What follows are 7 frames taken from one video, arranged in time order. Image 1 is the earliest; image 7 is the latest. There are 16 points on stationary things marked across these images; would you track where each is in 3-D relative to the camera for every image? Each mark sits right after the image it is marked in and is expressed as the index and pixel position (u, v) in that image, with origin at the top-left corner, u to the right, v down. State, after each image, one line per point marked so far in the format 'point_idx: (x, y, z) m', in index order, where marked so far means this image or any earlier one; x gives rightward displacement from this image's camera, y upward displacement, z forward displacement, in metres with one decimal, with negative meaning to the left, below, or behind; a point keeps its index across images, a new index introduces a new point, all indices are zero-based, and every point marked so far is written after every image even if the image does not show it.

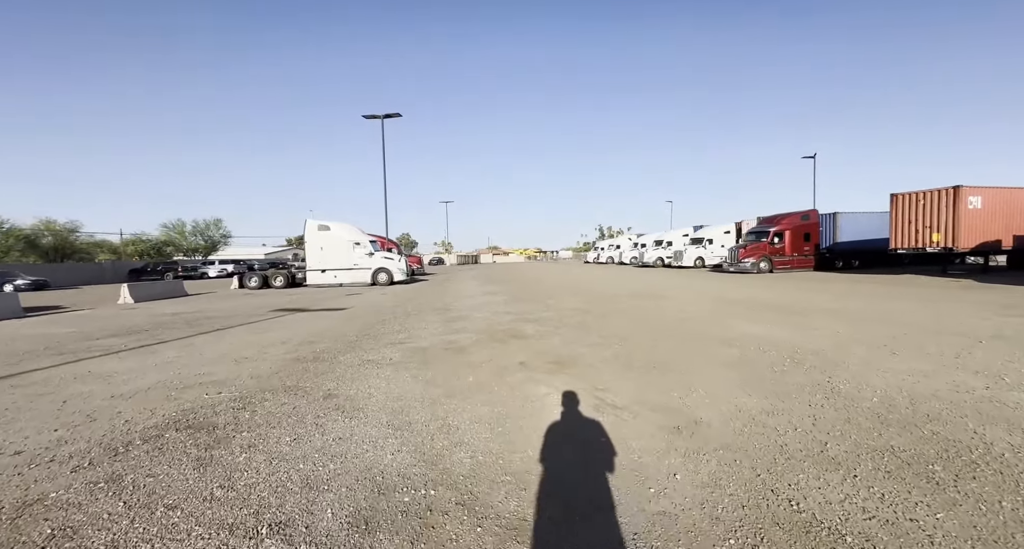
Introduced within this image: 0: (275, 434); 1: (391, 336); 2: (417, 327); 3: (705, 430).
0: (-1.9, -1.3, +3.8) m
1: (-2.2, -1.1, +8.7) m
2: (-1.9, -1.1, +9.9) m
3: (+1.5, -1.2, +3.6) m
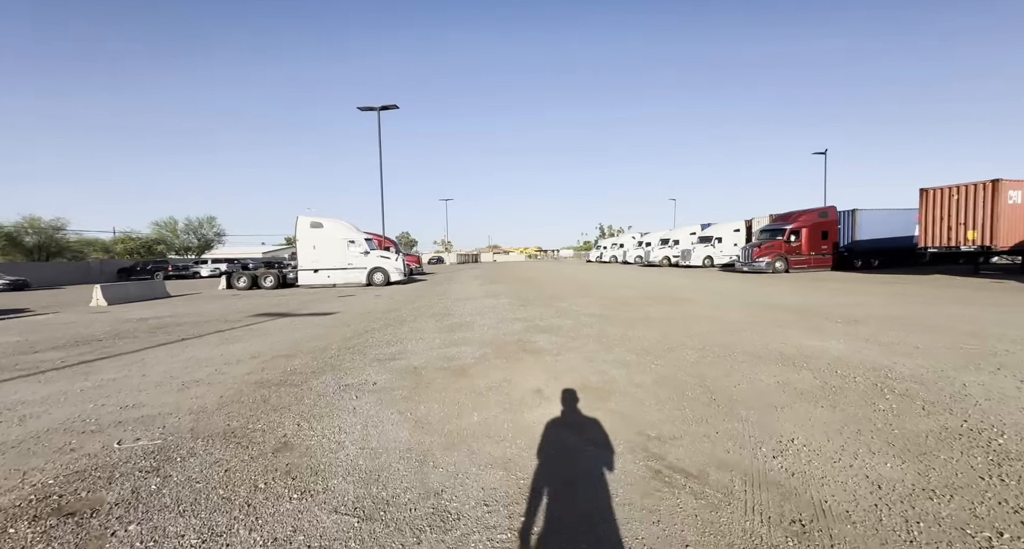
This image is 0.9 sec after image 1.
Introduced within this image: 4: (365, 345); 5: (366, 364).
0: (-1.7, -1.3, +2.5) m
1: (-2.0, -1.2, +7.4) m
2: (-1.8, -1.1, +8.5) m
3: (+1.6, -1.2, +2.3) m
4: (-2.4, -1.2, +7.9) m
5: (-2.0, -1.2, +6.5) m
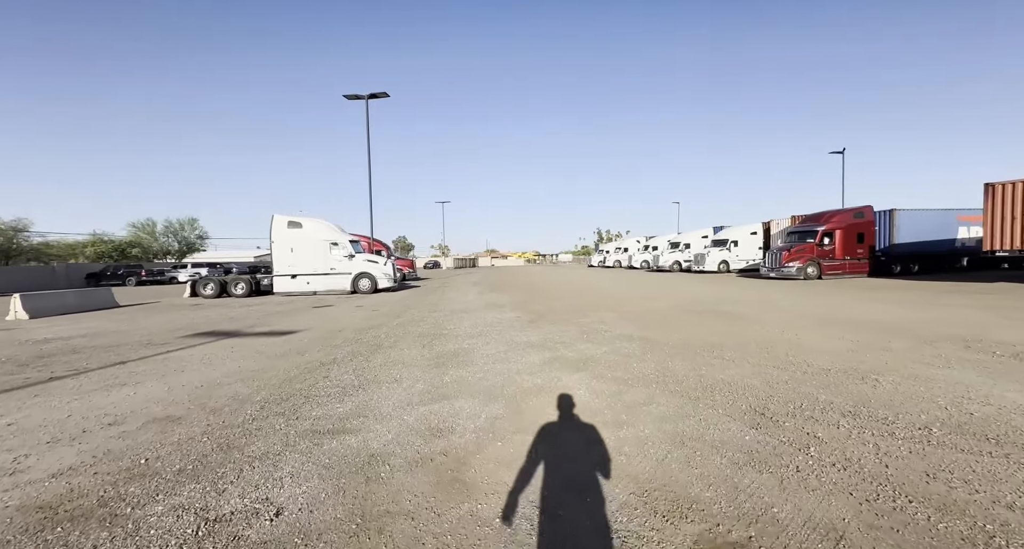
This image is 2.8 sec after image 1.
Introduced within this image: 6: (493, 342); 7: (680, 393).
0: (-1.5, -1.4, -0.3) m
1: (-1.8, -1.3, +4.7) m
2: (-1.5, -1.3, +5.8) m
3: (+1.9, -1.3, -0.4) m
4: (-2.2, -1.3, +5.2) m
5: (-1.7, -1.3, +3.8) m
6: (-0.3, -1.2, +8.3) m
7: (+1.7, -1.2, +4.7) m
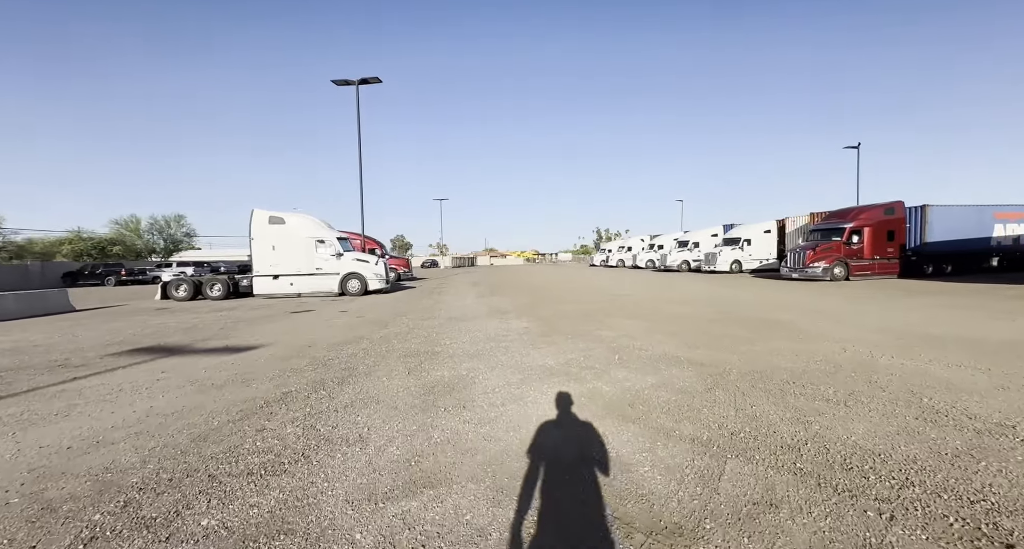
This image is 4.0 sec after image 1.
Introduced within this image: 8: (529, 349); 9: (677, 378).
0: (-1.3, -1.5, -2.1) m
1: (-1.6, -1.4, +2.8) m
2: (-1.4, -1.3, +3.9) m
3: (+2.0, -1.4, -2.3) m
4: (-2.0, -1.3, +3.3) m
5: (-1.6, -1.4, +1.9) m
6: (-0.2, -1.2, +6.4) m
7: (+1.9, -1.3, +2.8) m
8: (+0.2, -1.2, +7.6) m
9: (+1.9, -1.2, +5.4) m
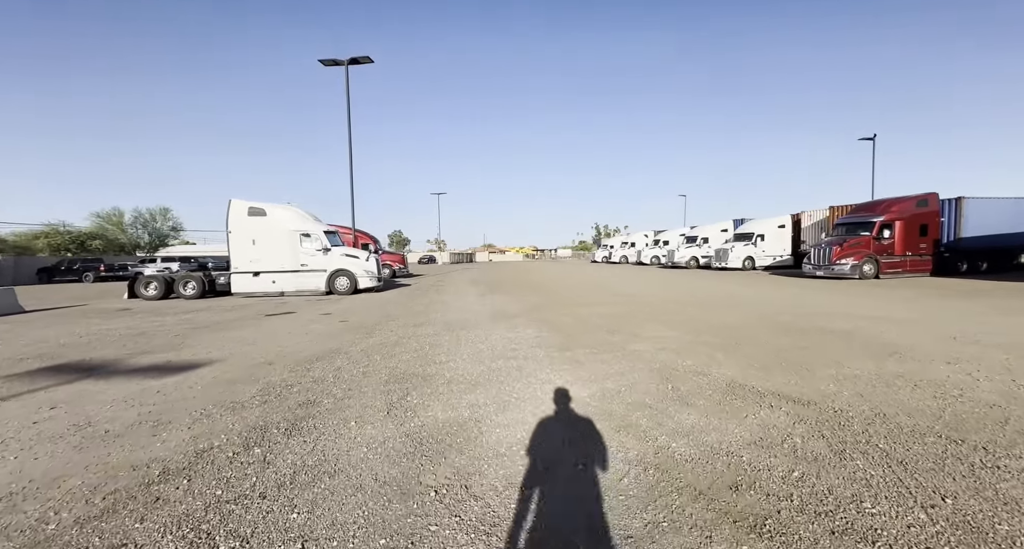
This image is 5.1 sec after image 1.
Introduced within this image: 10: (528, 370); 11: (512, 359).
0: (-1.1, -1.5, -3.9) m
1: (-1.4, -1.4, +1.0) m
2: (-1.2, -1.3, +2.2) m
3: (+2.3, -1.5, -4.0) m
4: (-1.8, -1.4, +1.5) m
5: (-1.4, -1.4, +0.2) m
6: (0.0, -1.2, +4.6) m
7: (+2.1, -1.3, +1.1) m
8: (+0.4, -1.2, +5.8) m
9: (+2.1, -1.2, +3.7) m
10: (+0.2, -1.2, +5.9) m
11: (0.0, -1.2, +6.6) m
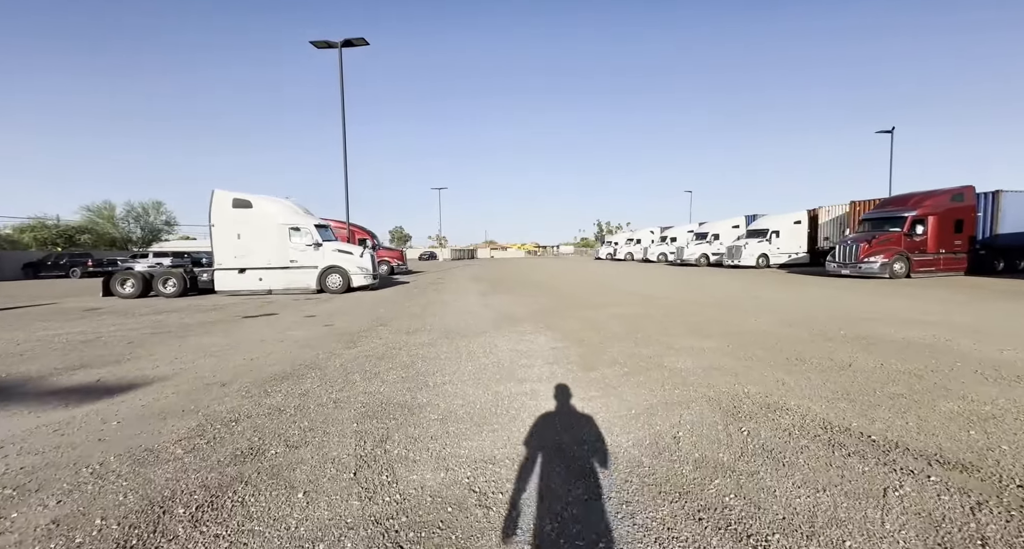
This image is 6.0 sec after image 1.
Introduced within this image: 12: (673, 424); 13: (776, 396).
0: (-1.0, -1.6, -5.2) m
1: (-1.3, -1.4, -0.3) m
2: (-1.1, -1.4, +0.8) m
3: (+2.4, -1.5, -5.4) m
4: (-1.7, -1.4, +0.2) m
5: (-1.3, -1.5, -1.2) m
6: (+0.1, -1.2, +3.3) m
7: (+2.2, -1.3, -0.2) m
8: (+0.5, -1.2, +4.5) m
9: (+2.2, -1.2, +2.3) m
10: (+0.3, -1.2, +4.6) m
11: (+0.1, -1.2, +5.3) m
12: (+1.3, -1.2, +3.9) m
13: (+2.5, -1.1, +4.5) m
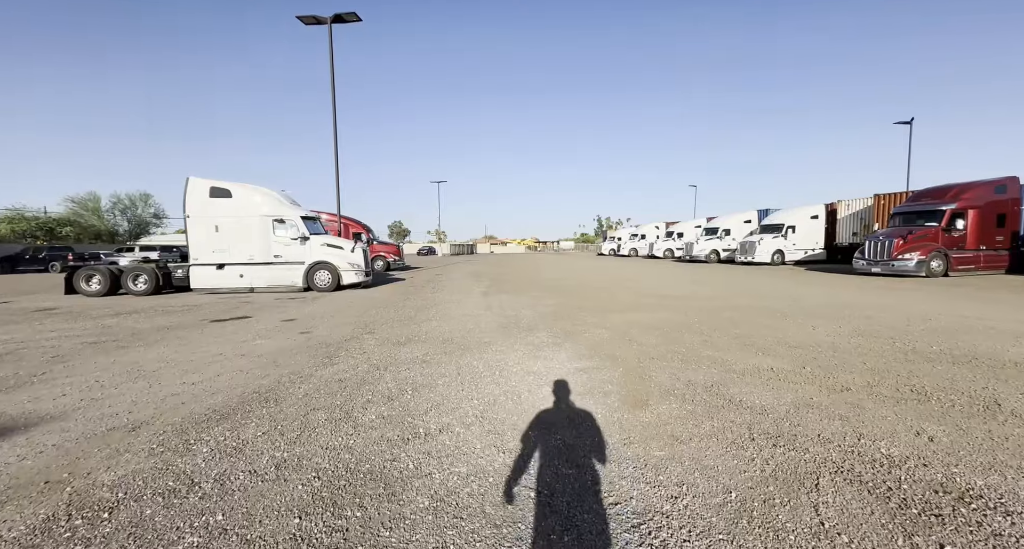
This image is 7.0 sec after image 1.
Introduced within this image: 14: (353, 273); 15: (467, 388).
0: (-0.8, -1.7, -6.8) m
1: (-1.1, -1.5, -1.8) m
2: (-0.9, -1.4, -0.7) m
3: (+2.6, -1.7, -6.9) m
4: (-1.5, -1.5, -1.4) m
5: (-1.1, -1.5, -2.7) m
6: (+0.3, -1.3, +1.8) m
7: (+2.4, -1.4, -1.8) m
8: (+0.7, -1.2, +3.0) m
9: (+2.4, -1.3, +0.8) m
10: (+0.5, -1.2, +3.1) m
11: (+0.3, -1.2, +3.7) m
12: (+1.5, -1.2, +2.3) m
13: (+2.7, -1.2, +3.0) m
14: (-5.6, 0.0, +17.0) m
15: (-0.4, -1.1, +4.5) m
